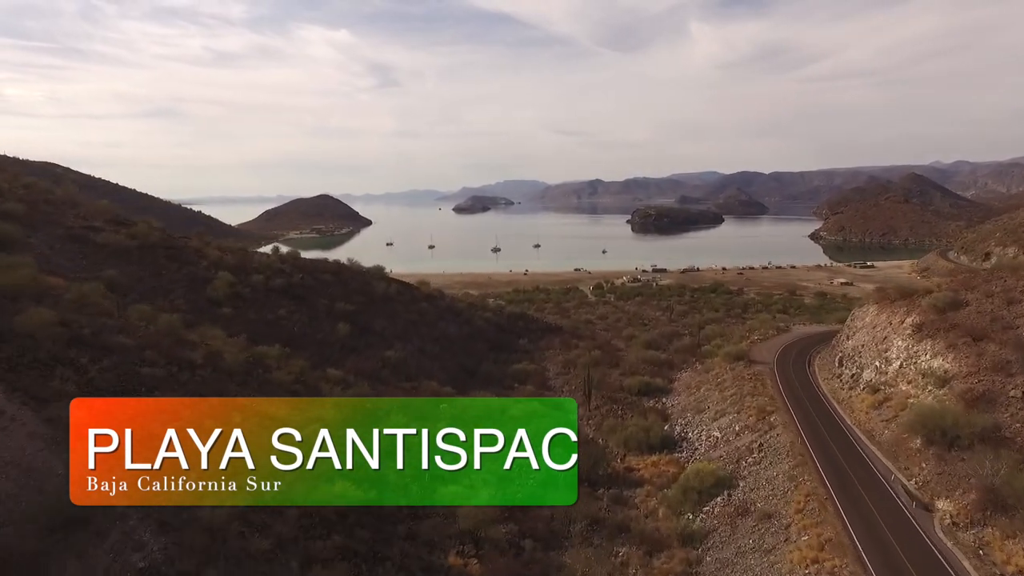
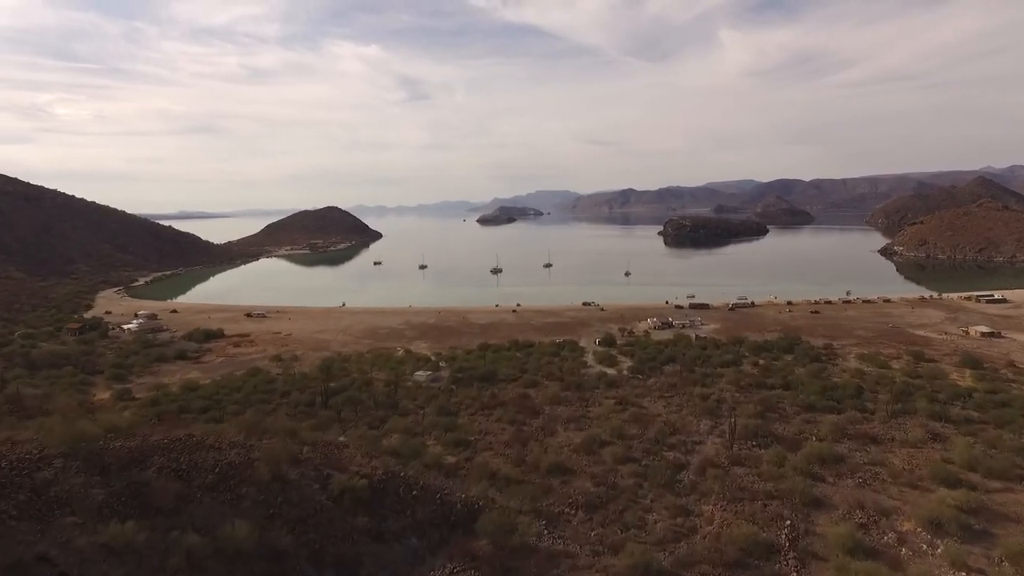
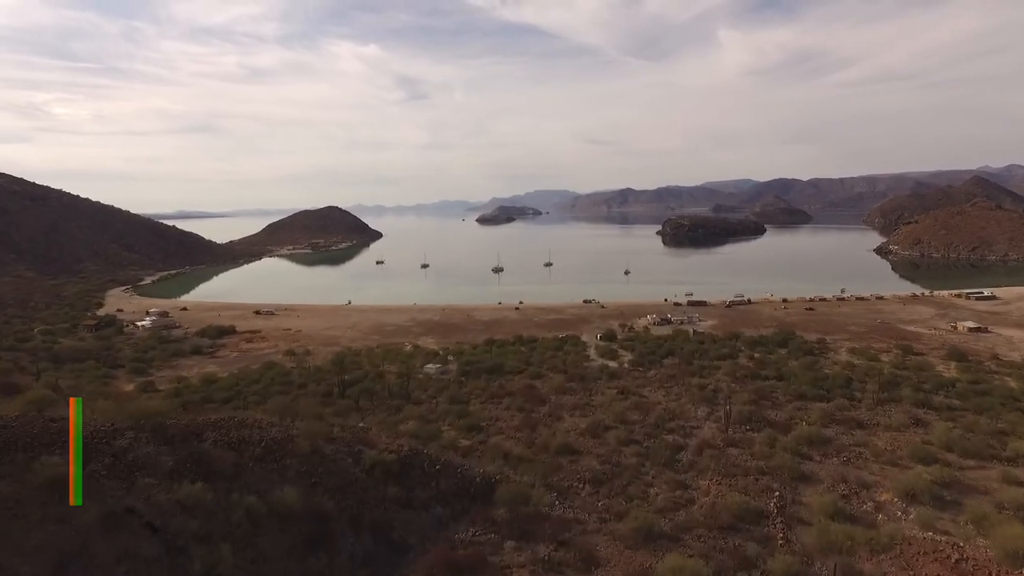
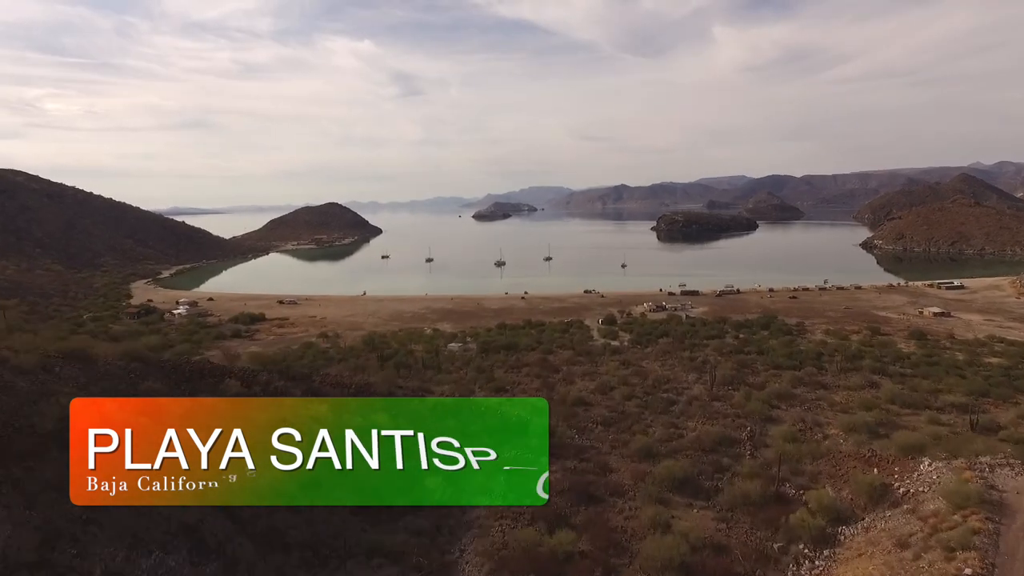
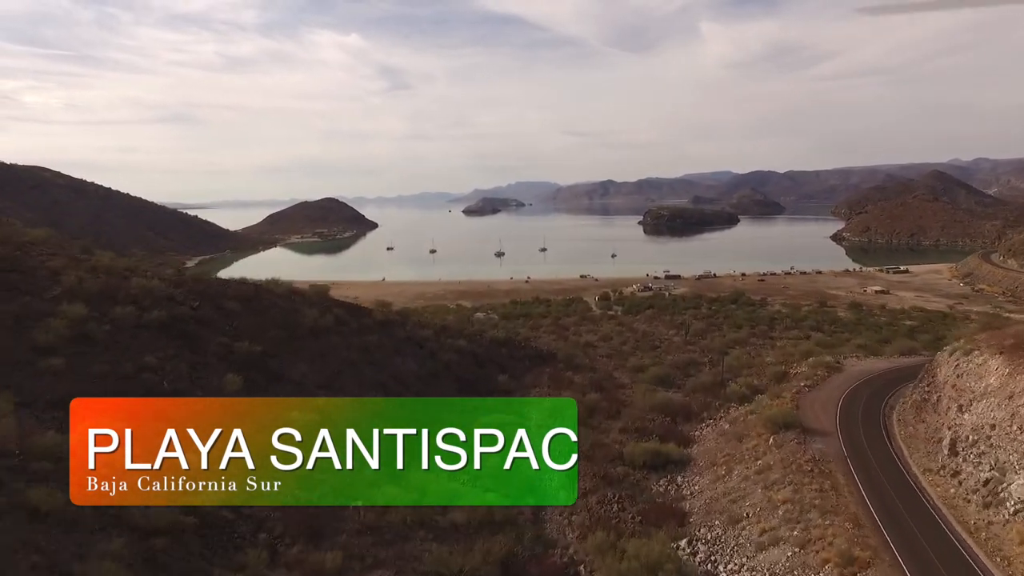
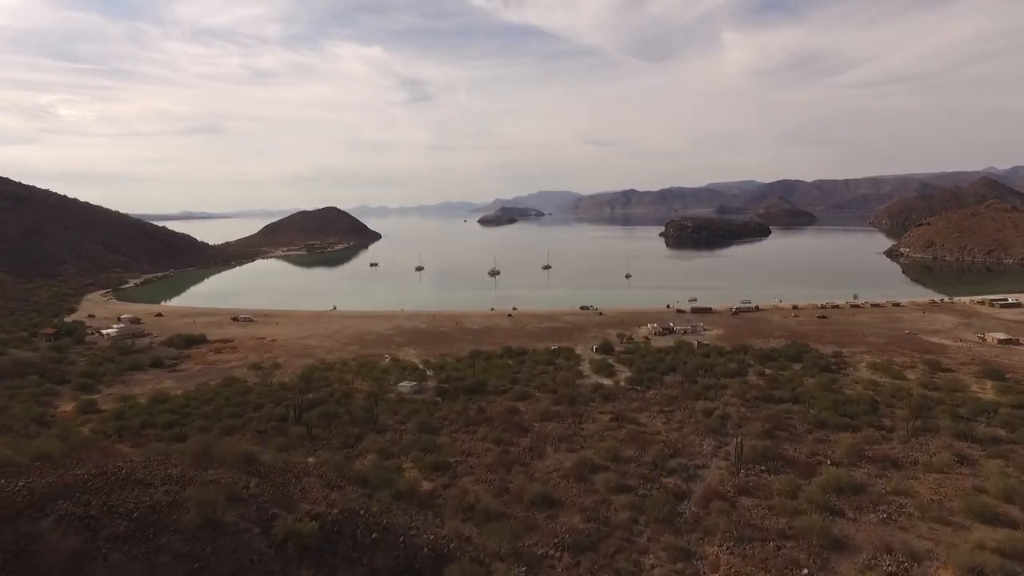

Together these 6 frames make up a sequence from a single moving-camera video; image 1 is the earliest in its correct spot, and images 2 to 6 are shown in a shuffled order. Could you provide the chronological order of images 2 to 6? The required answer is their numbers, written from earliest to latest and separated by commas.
5, 4, 3, 2, 6
